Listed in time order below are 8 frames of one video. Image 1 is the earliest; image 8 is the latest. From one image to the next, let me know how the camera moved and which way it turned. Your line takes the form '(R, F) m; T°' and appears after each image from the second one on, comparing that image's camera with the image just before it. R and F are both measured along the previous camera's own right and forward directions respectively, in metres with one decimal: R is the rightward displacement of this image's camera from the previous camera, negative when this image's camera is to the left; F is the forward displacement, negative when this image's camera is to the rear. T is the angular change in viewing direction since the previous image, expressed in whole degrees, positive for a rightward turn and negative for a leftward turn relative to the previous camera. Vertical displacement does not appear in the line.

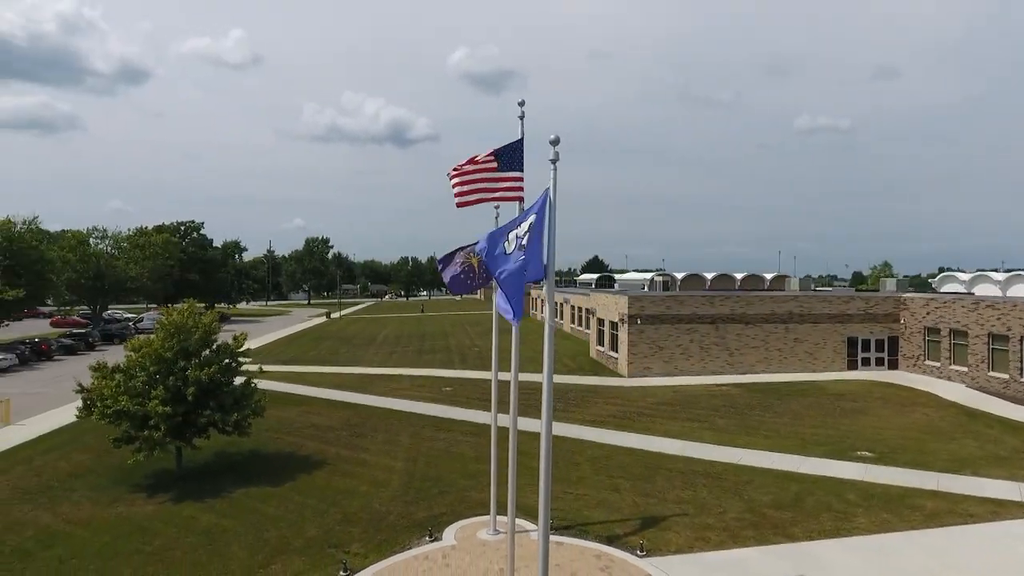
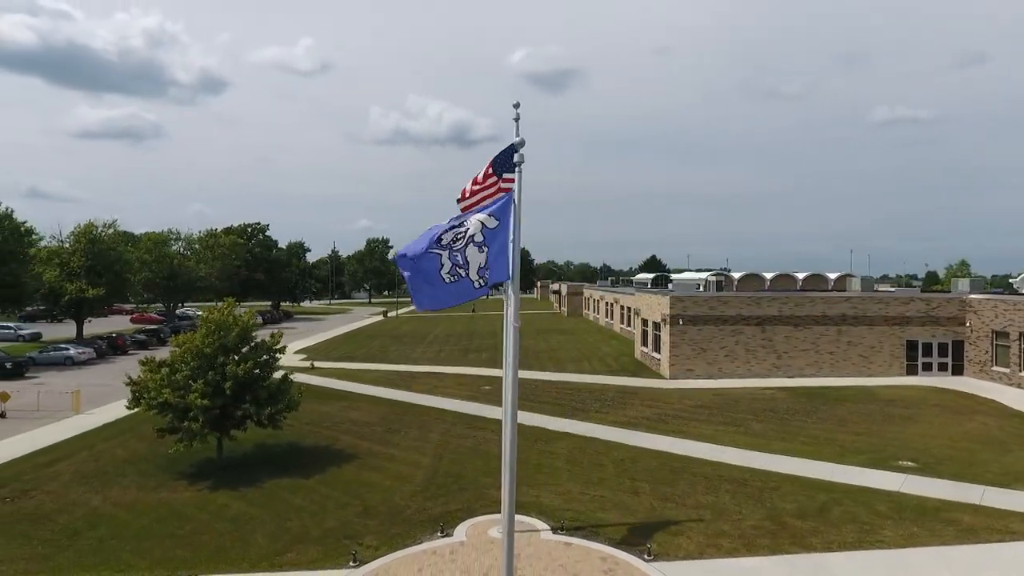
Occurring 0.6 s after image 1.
(+1.0, 0.0) m; -6°
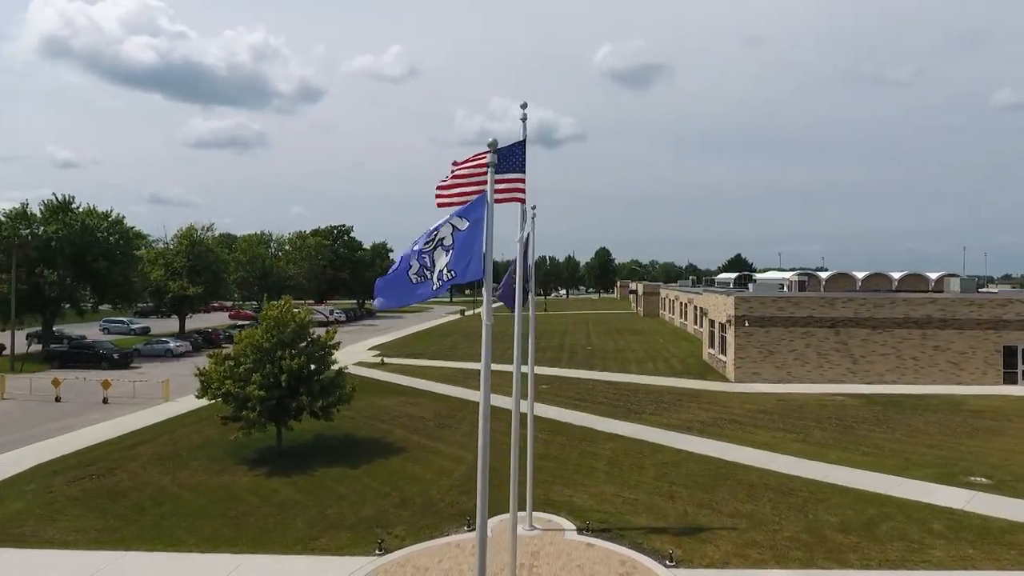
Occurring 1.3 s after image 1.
(+1.2, 0.0) m; -8°
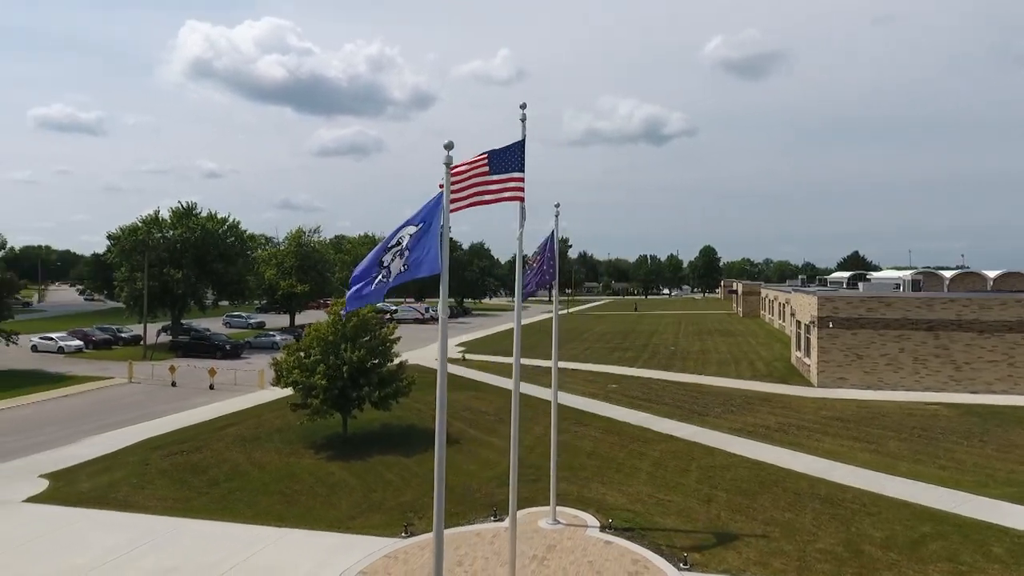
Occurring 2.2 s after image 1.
(+1.7, -0.1) m; -10°
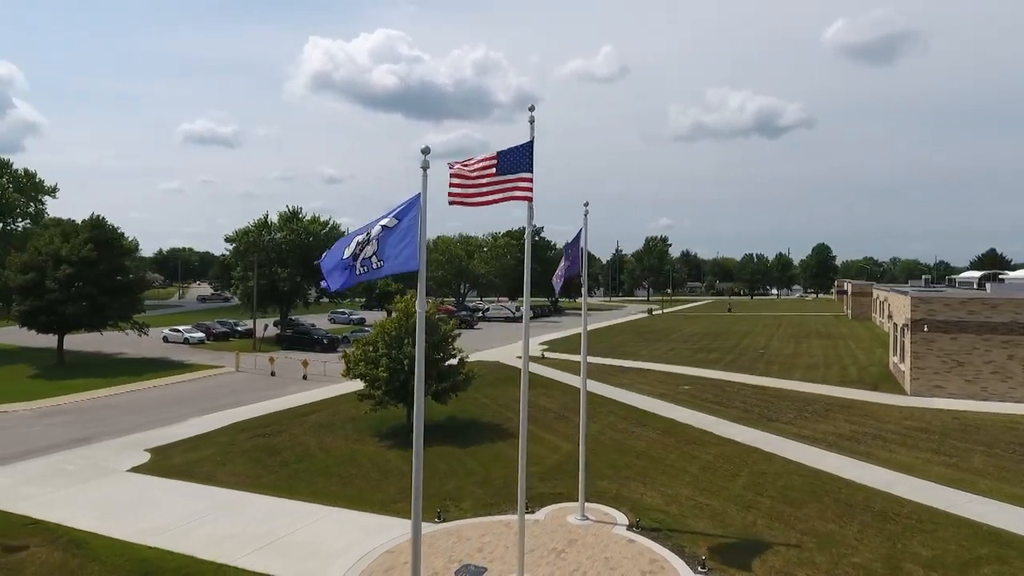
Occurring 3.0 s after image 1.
(+1.5, -0.2) m; -10°
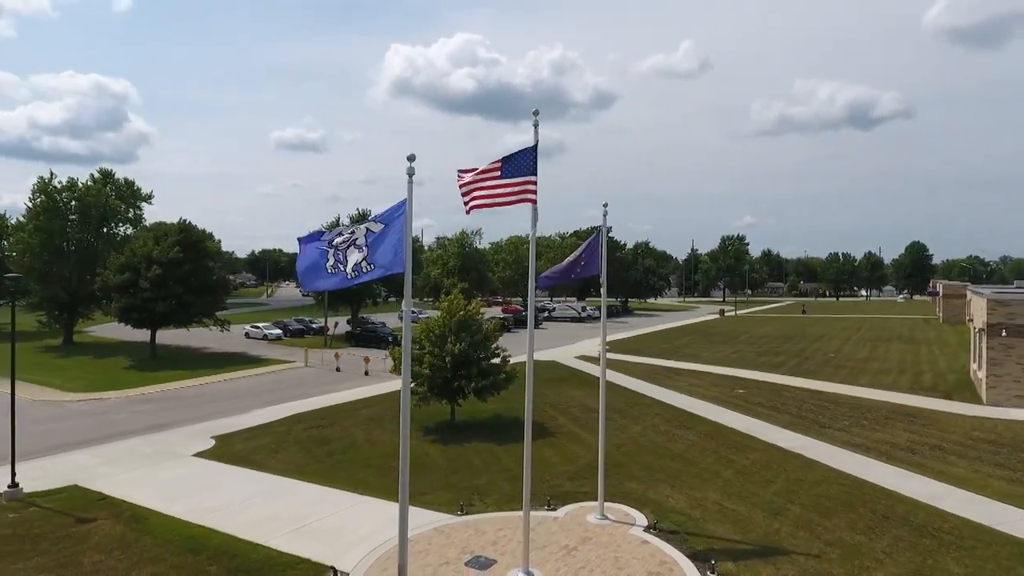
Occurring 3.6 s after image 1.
(+1.2, -0.2) m; -7°
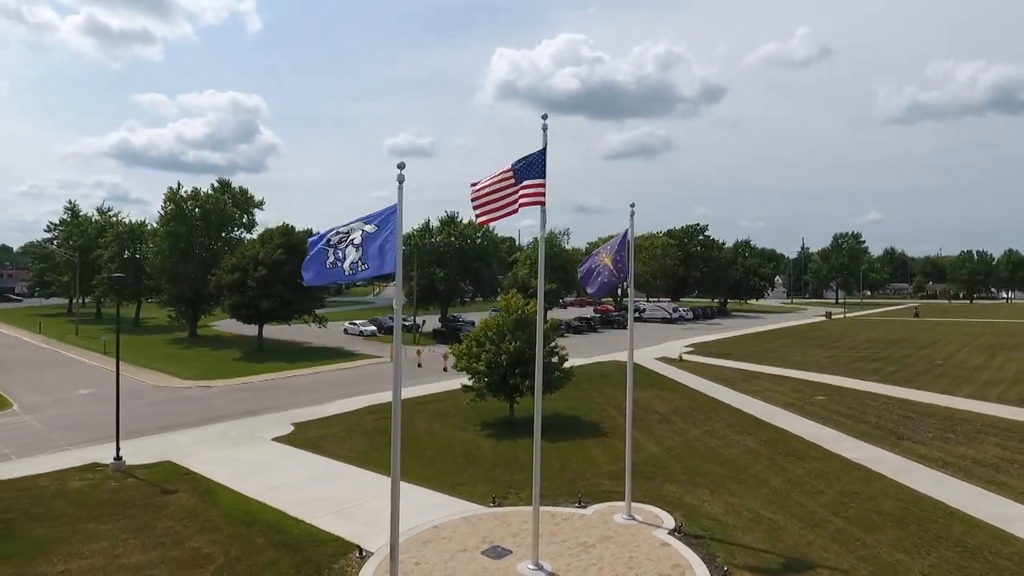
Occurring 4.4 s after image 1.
(+1.6, -0.2) m; -10°
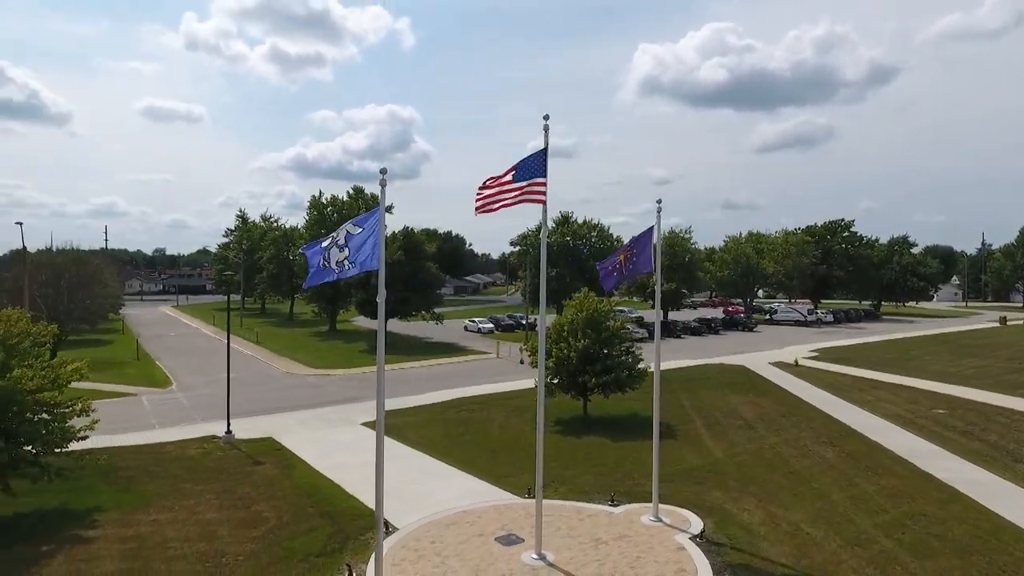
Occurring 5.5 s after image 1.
(+2.4, -0.1) m; -13°
